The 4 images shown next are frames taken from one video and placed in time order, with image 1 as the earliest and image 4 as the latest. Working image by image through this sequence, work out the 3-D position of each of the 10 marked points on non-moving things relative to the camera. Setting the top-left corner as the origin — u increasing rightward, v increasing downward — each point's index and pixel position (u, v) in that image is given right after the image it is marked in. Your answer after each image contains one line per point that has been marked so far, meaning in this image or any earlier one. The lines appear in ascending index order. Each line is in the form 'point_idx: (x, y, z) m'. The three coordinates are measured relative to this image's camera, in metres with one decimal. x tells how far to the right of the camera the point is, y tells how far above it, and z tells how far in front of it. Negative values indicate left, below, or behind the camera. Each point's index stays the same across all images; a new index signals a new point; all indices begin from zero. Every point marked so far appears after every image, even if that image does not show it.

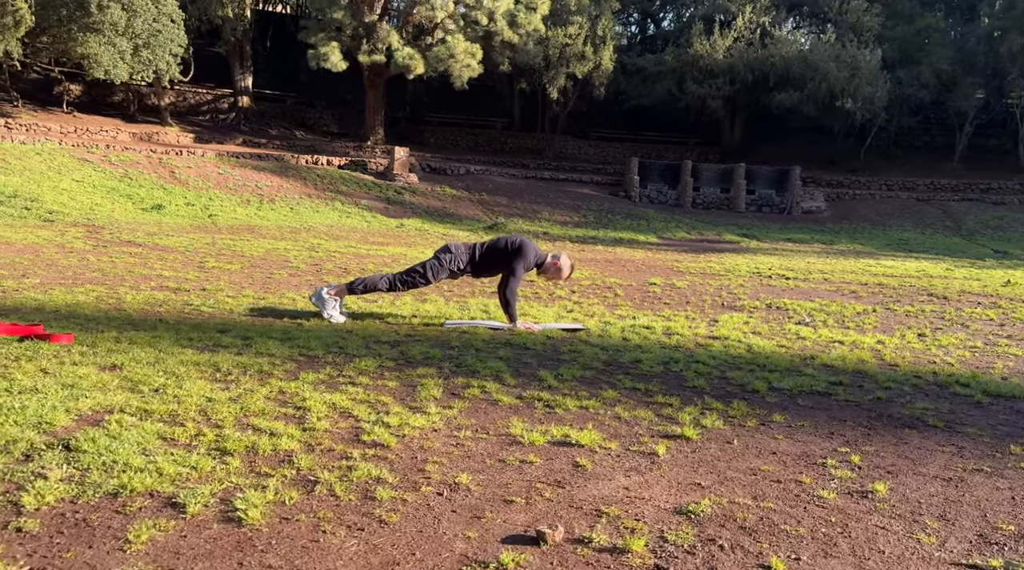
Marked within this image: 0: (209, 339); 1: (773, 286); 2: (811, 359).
0: (-2.0, -0.4, +7.2) m
1: (+3.6, 0.0, +14.9) m
2: (+2.1, -0.5, +7.6) m
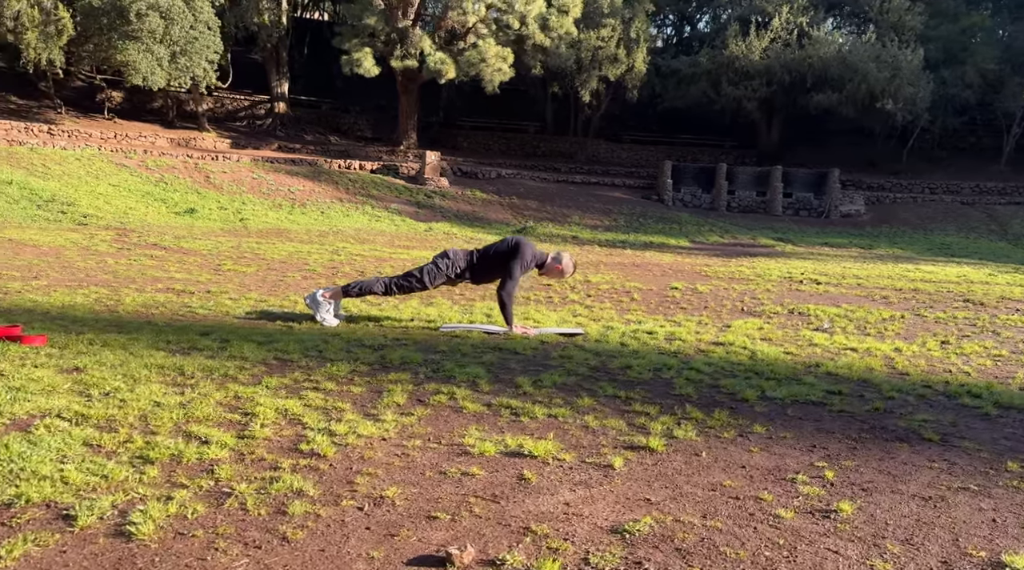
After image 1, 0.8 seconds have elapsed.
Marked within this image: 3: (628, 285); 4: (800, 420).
0: (-2.1, -0.4, +7.0) m
1: (+3.9, -0.1, +14.4) m
2: (+2.0, -0.5, +7.2) m
3: (+1.5, 0.0, +14.2) m
4: (+1.5, -0.7, +5.5) m
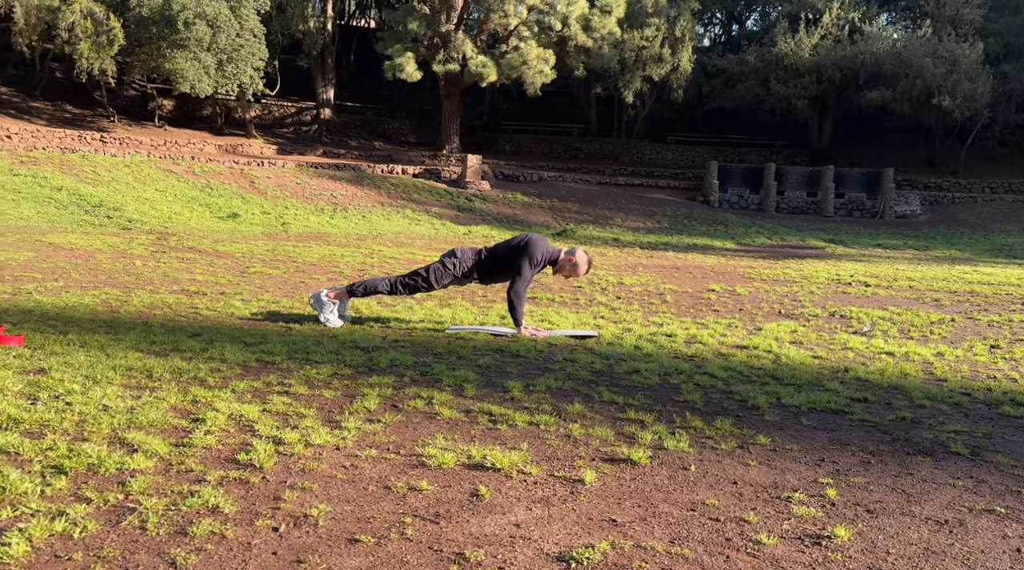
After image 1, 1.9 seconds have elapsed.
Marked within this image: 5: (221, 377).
0: (-2.1, -0.4, +6.7) m
1: (+4.3, -0.1, +13.8) m
2: (+2.0, -0.5, +6.6) m
3: (+1.9, 0.0, +13.7) m
4: (+1.4, -0.7, +5.0) m
5: (-1.5, -0.5, +5.5) m
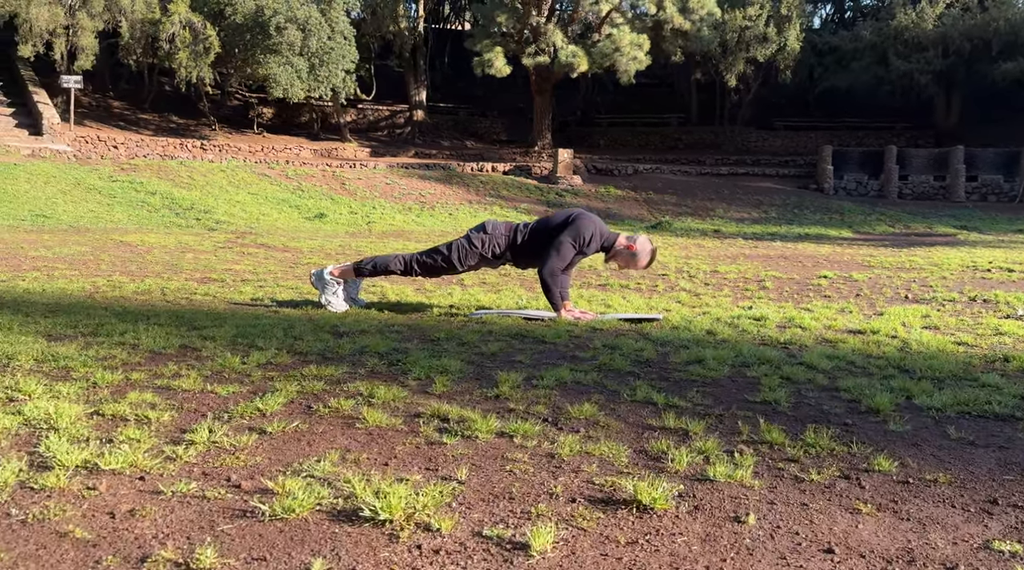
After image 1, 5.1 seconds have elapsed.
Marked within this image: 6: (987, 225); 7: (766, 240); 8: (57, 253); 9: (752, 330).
0: (-2.0, -0.2, +5.2) m
1: (+5.1, +0.1, +11.5) m
2: (+2.1, -0.3, +4.7) m
3: (+2.7, +0.1, +11.7) m
4: (+1.3, -0.5, +3.1) m
5: (-1.5, -0.3, +3.9) m
6: (+7.8, +1.0, +18.0) m
7: (+3.9, +0.8, +16.7) m
8: (-5.5, +0.4, +12.9) m
9: (+1.2, -0.2, +5.6) m
